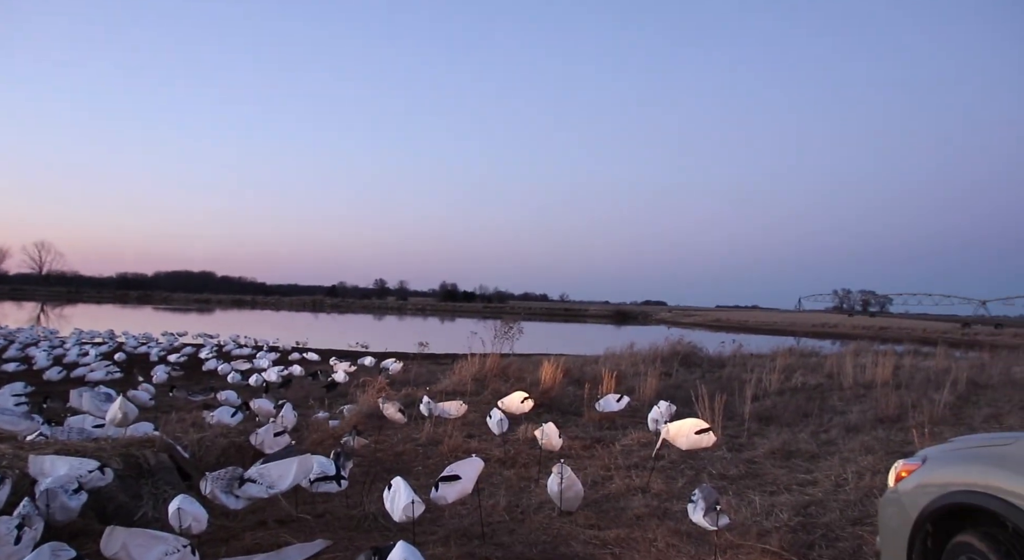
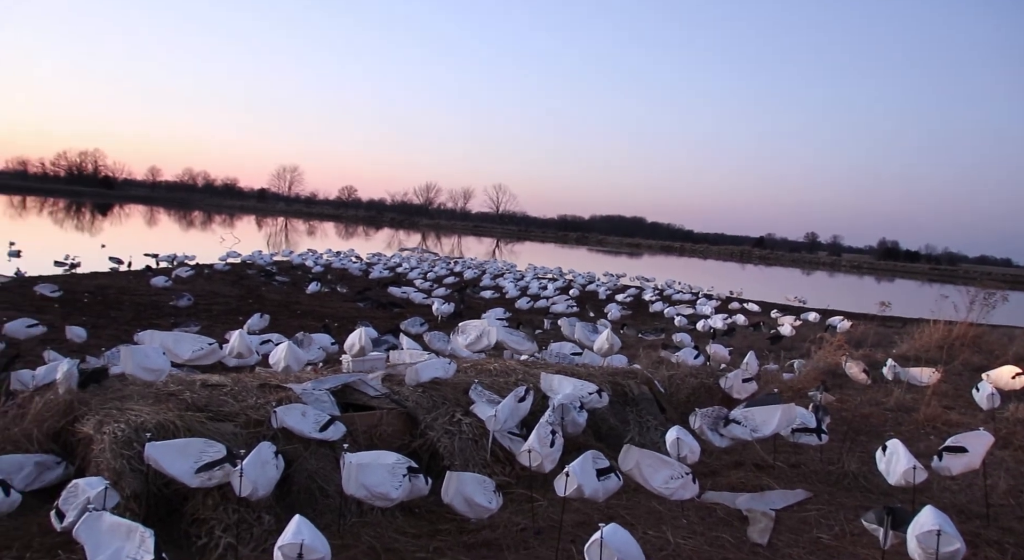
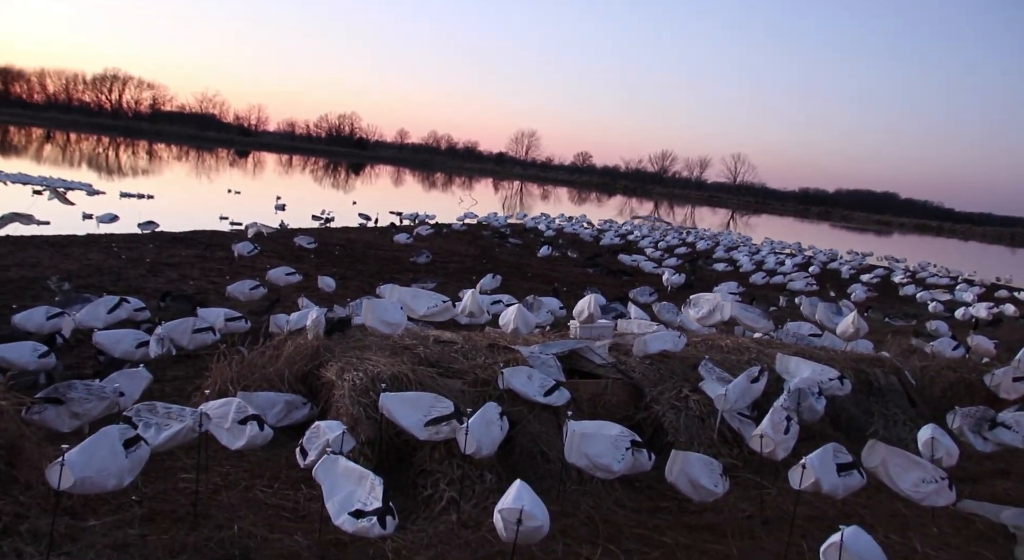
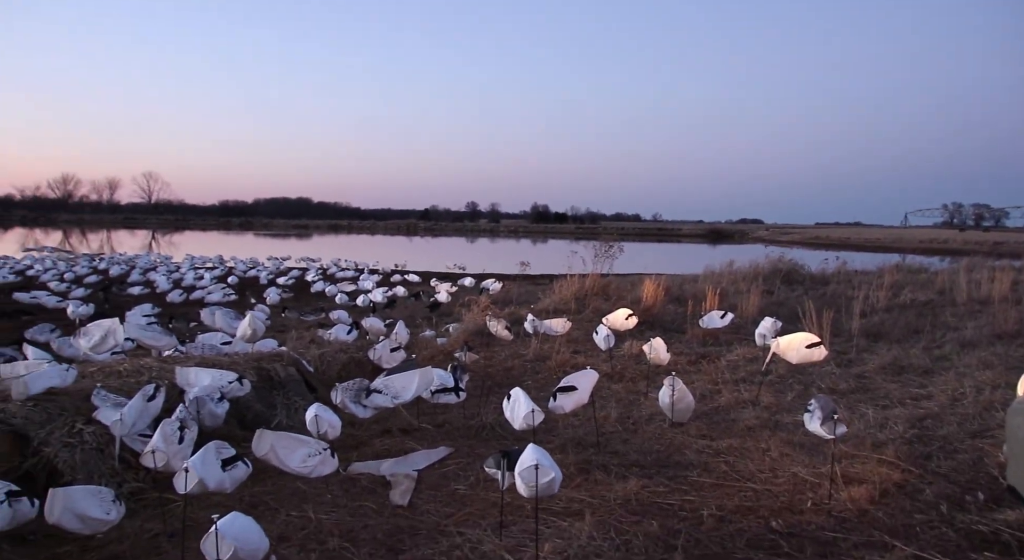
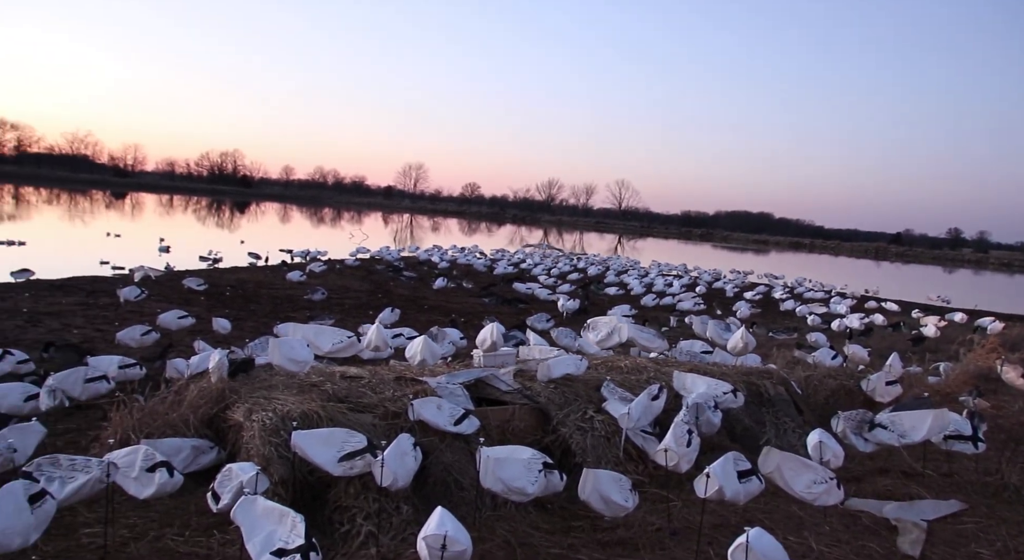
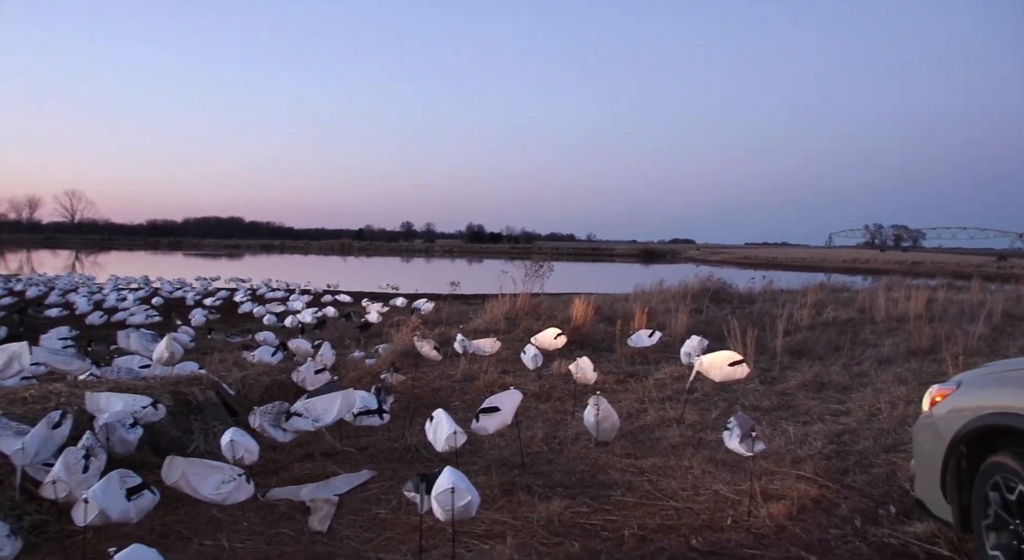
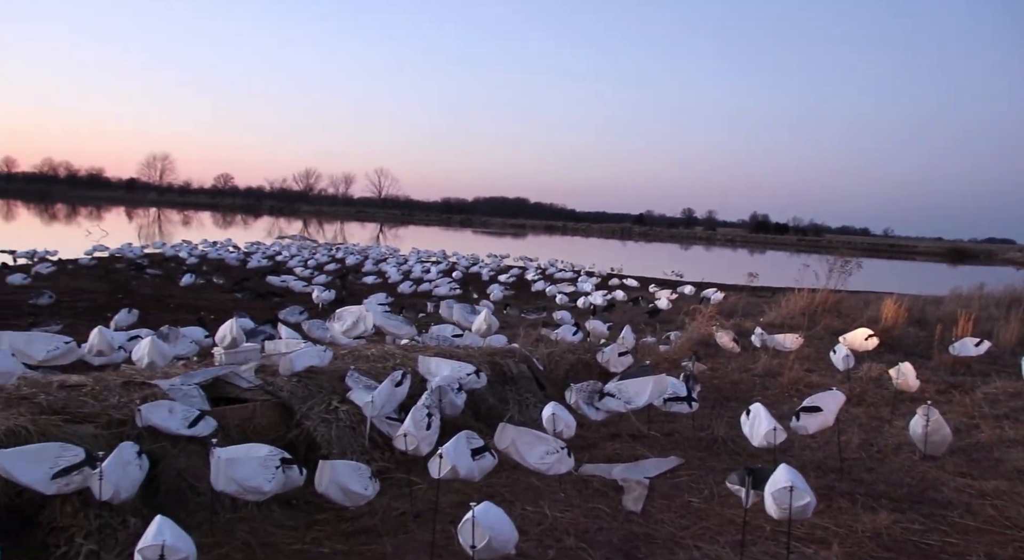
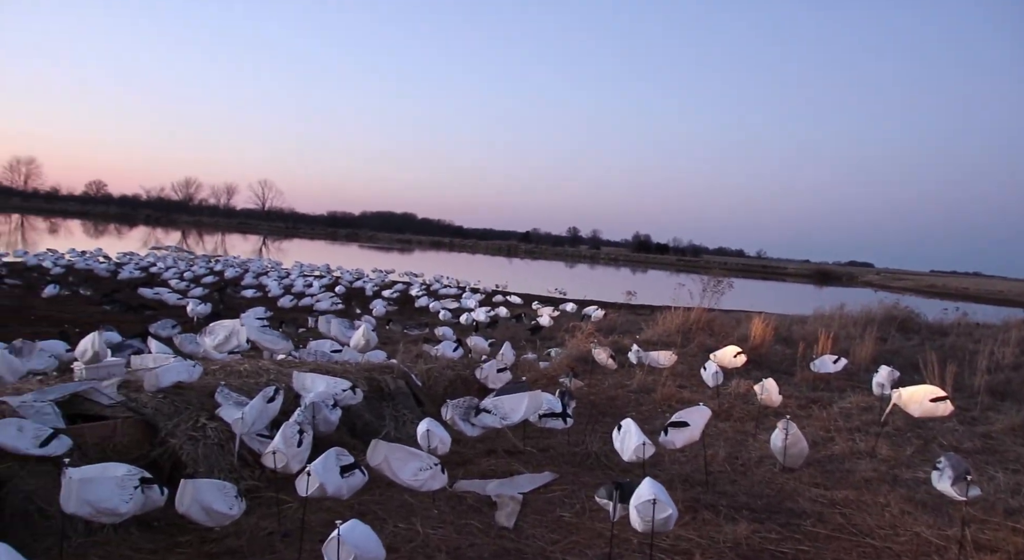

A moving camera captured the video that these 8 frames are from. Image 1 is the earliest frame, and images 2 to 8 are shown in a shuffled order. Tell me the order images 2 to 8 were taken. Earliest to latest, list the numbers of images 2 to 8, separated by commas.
6, 4, 8, 7, 2, 5, 3
